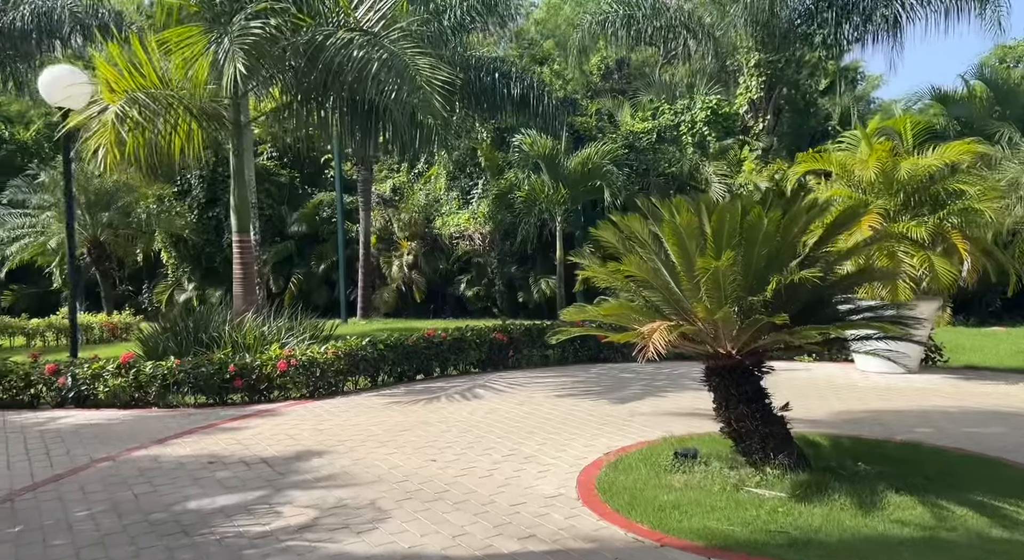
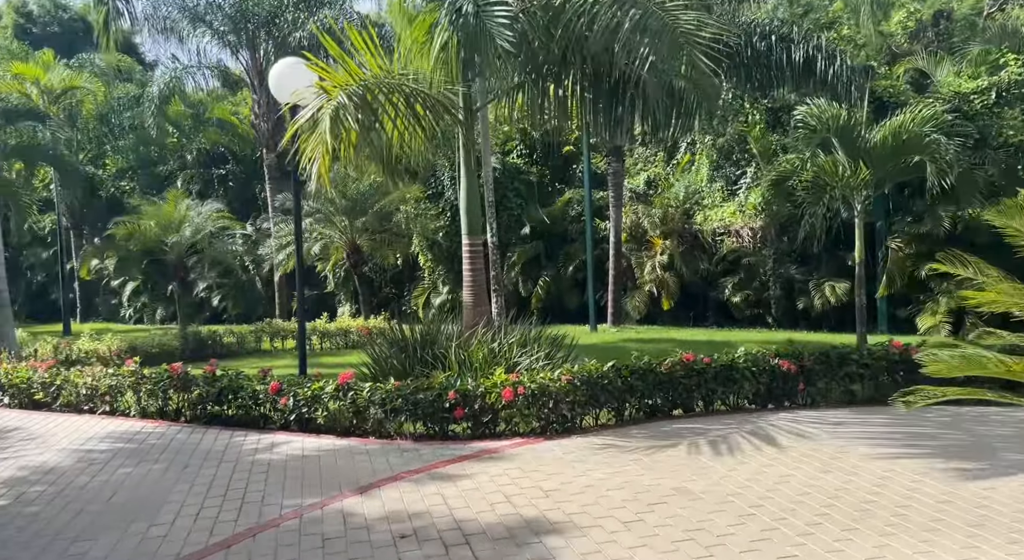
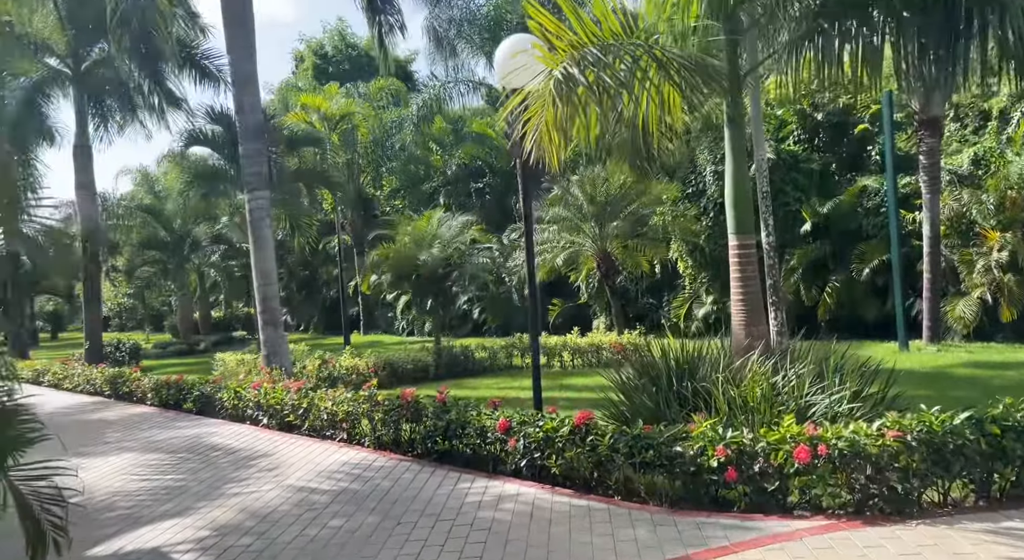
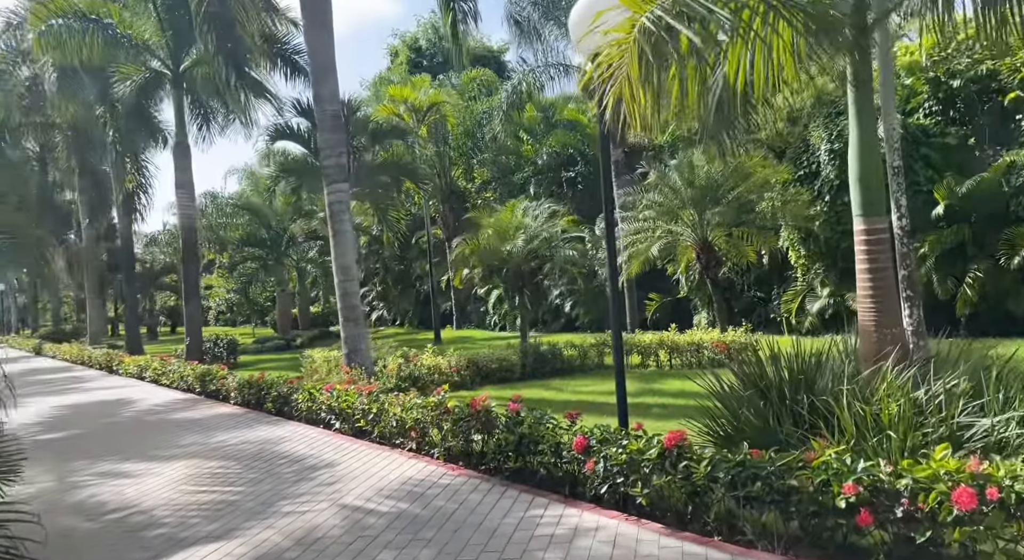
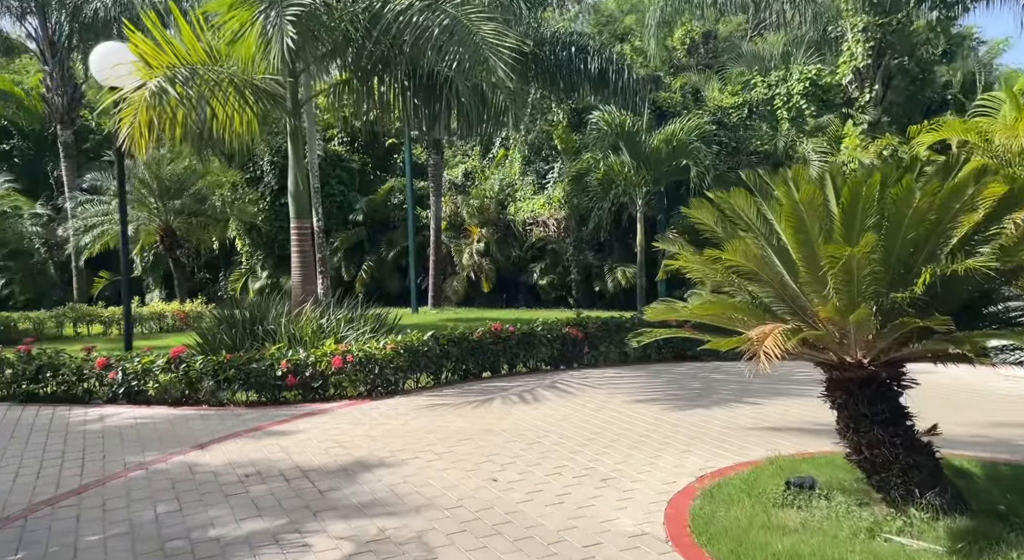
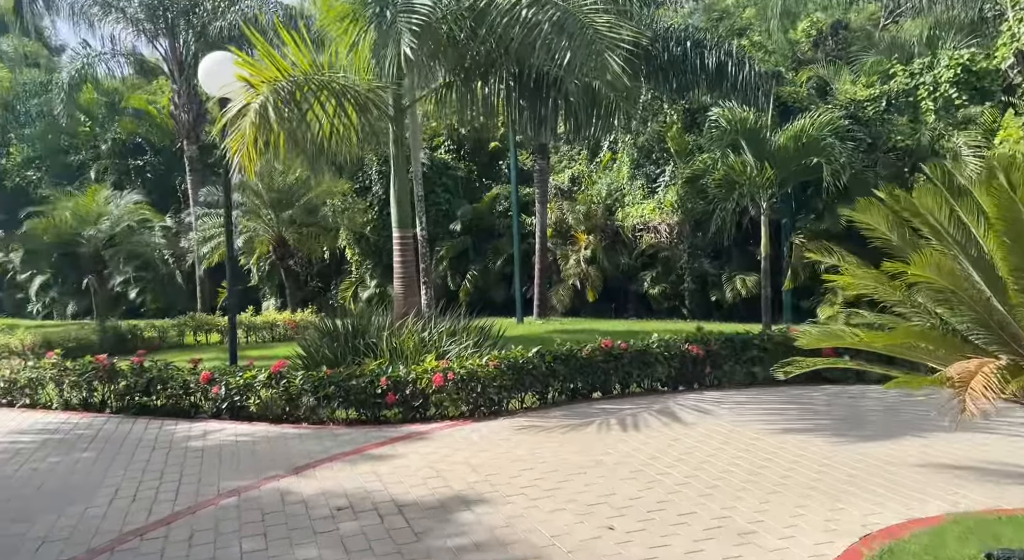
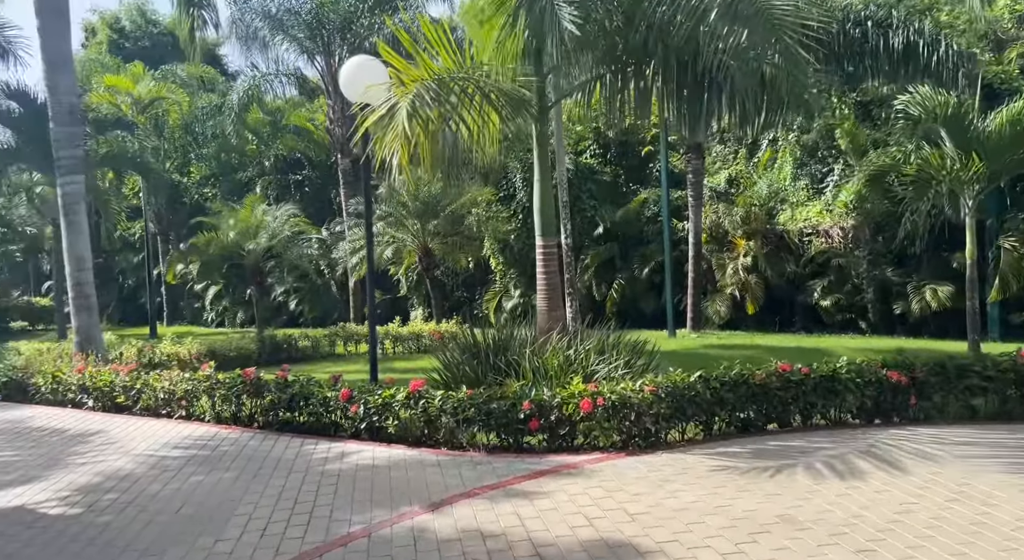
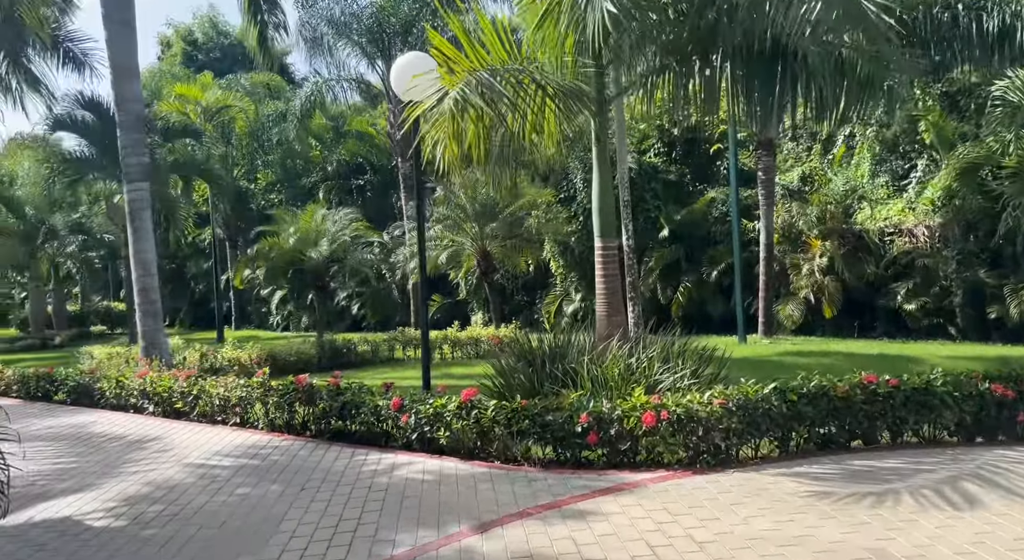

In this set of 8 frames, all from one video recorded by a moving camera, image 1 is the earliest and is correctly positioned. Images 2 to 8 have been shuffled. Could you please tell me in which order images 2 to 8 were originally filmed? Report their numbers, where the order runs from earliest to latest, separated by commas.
5, 6, 2, 7, 8, 3, 4
